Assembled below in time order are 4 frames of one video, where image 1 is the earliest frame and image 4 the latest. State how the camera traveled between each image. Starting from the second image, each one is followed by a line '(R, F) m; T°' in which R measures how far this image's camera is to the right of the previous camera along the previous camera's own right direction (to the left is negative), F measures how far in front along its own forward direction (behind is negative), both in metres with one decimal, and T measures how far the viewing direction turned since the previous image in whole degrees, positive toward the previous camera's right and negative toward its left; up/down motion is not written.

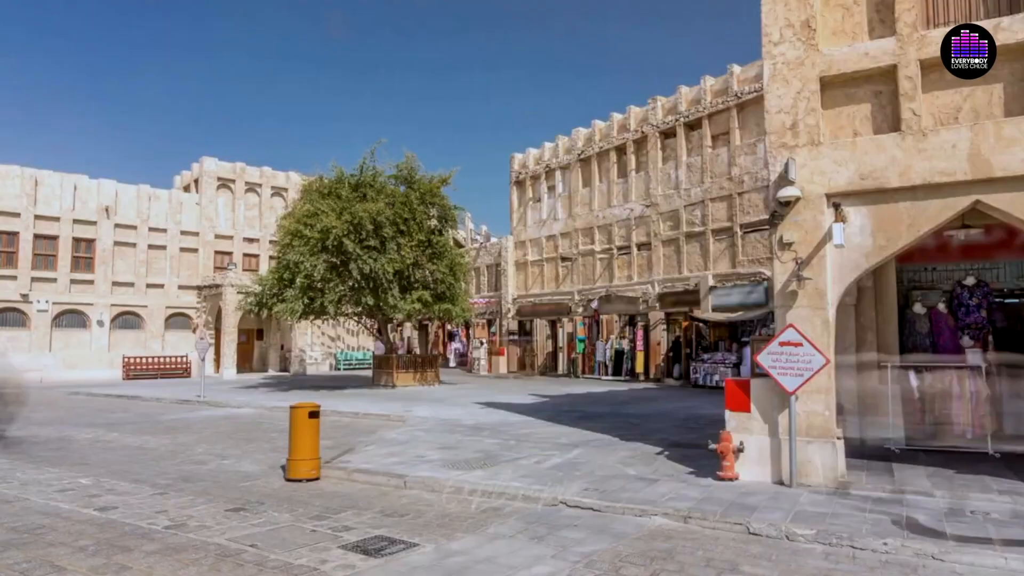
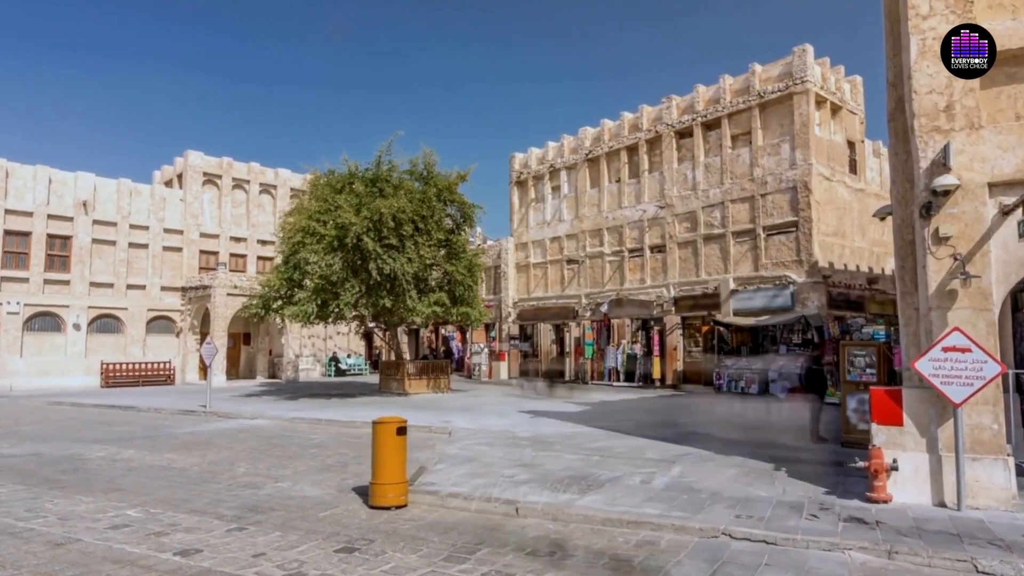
(-2.0, +1.2) m; +3°
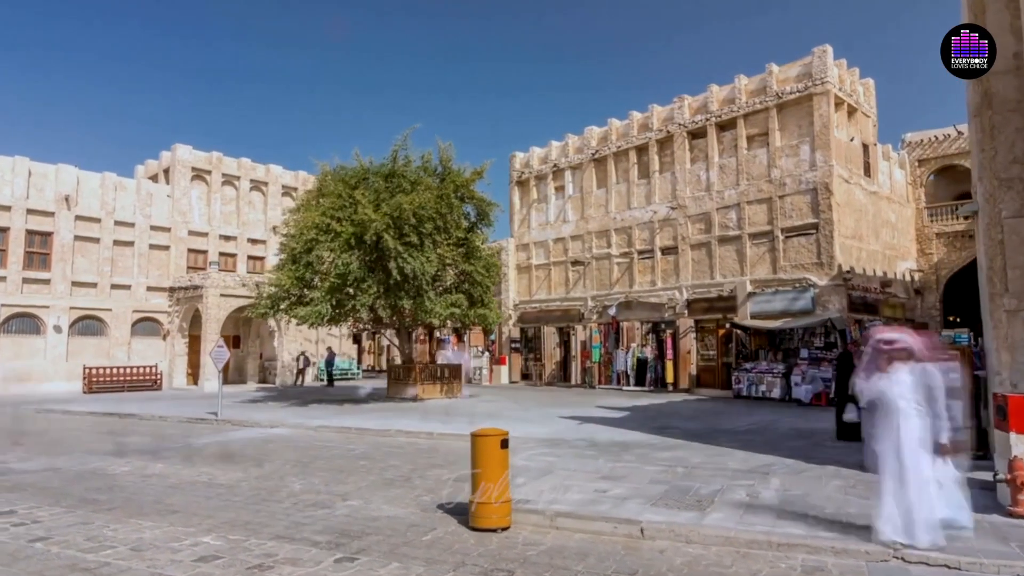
(-1.7, +0.8) m; +3°
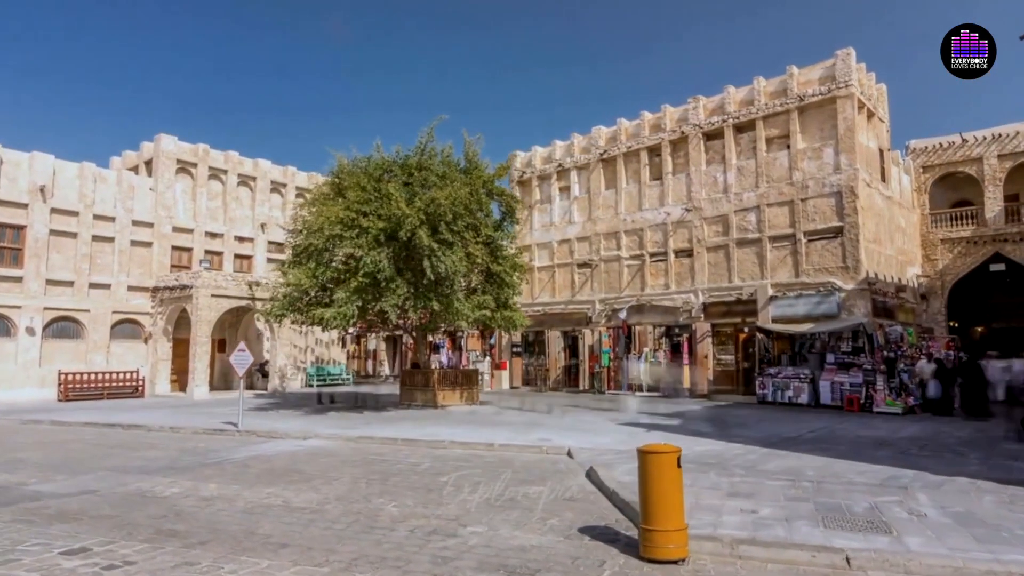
(-2.2, +1.1) m; +4°
